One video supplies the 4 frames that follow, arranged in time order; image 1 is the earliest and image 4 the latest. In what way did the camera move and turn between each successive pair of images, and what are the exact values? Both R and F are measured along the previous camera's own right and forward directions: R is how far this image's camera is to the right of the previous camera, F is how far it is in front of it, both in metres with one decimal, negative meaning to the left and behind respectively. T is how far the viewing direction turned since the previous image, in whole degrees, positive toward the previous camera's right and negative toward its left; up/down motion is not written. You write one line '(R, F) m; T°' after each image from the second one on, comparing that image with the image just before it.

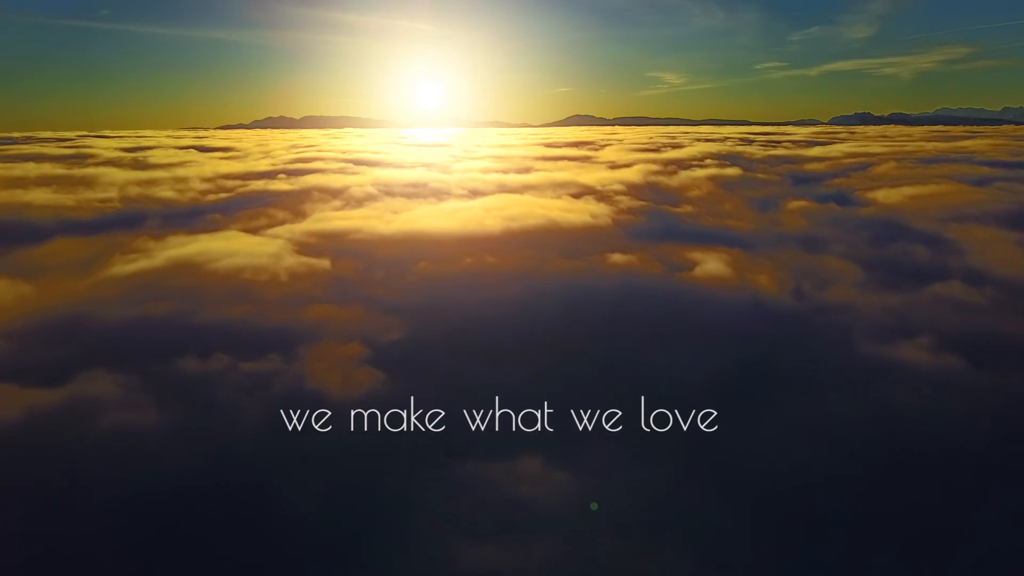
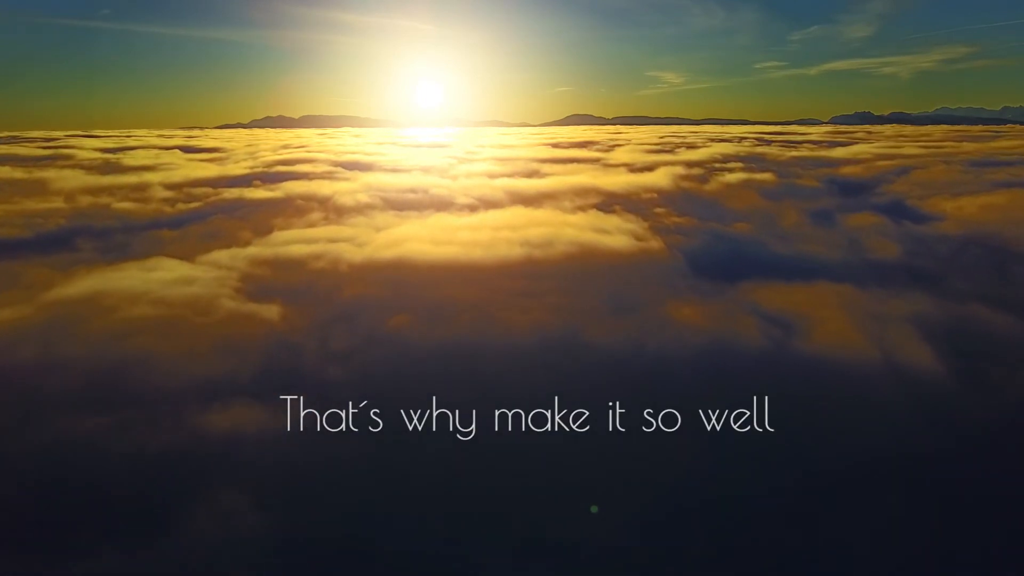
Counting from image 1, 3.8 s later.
(-0.4, +2.7) m; 0°
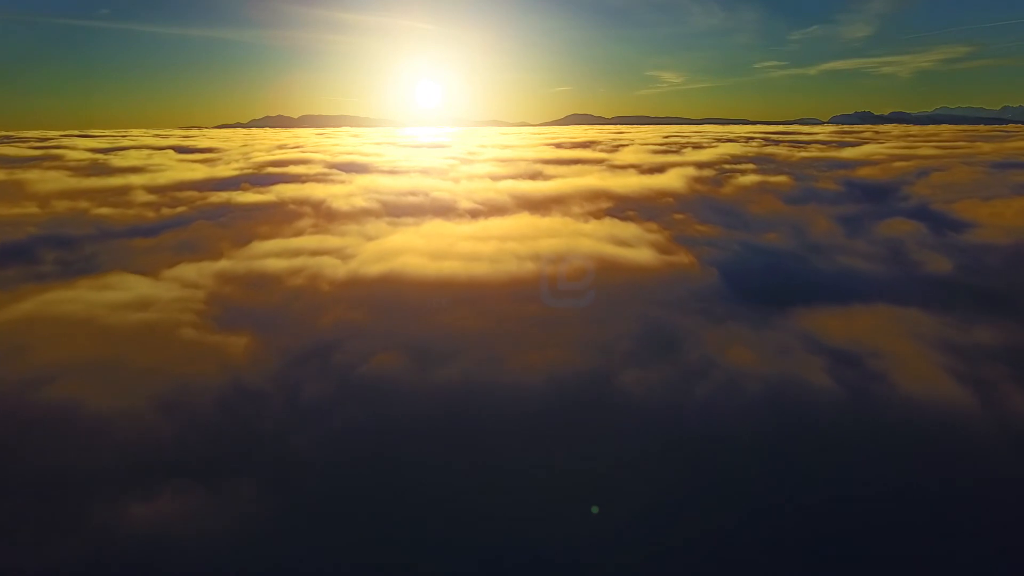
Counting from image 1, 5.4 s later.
(-0.2, +1.1) m; 0°
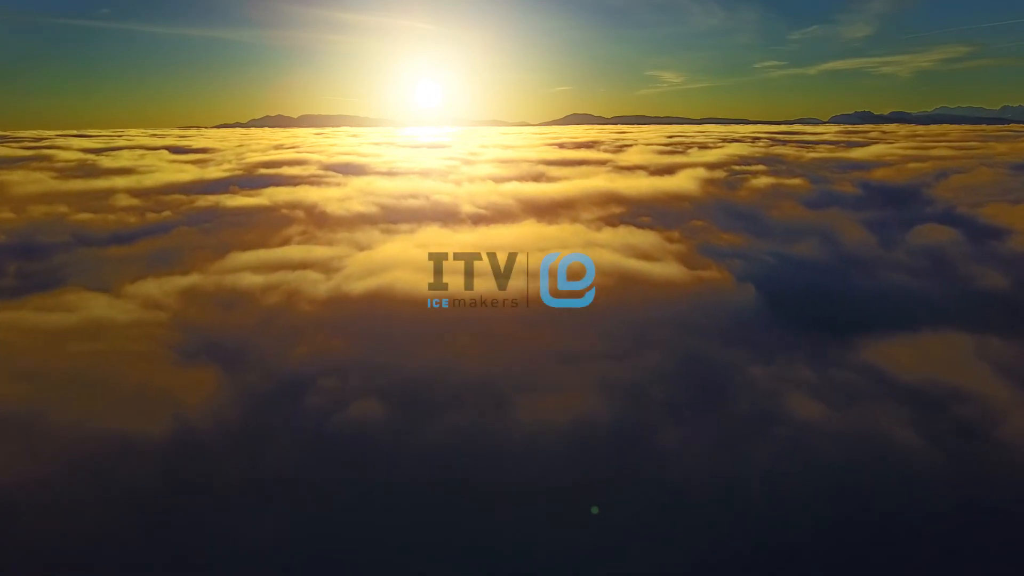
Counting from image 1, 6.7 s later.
(-0.1, +0.9) m; 0°
